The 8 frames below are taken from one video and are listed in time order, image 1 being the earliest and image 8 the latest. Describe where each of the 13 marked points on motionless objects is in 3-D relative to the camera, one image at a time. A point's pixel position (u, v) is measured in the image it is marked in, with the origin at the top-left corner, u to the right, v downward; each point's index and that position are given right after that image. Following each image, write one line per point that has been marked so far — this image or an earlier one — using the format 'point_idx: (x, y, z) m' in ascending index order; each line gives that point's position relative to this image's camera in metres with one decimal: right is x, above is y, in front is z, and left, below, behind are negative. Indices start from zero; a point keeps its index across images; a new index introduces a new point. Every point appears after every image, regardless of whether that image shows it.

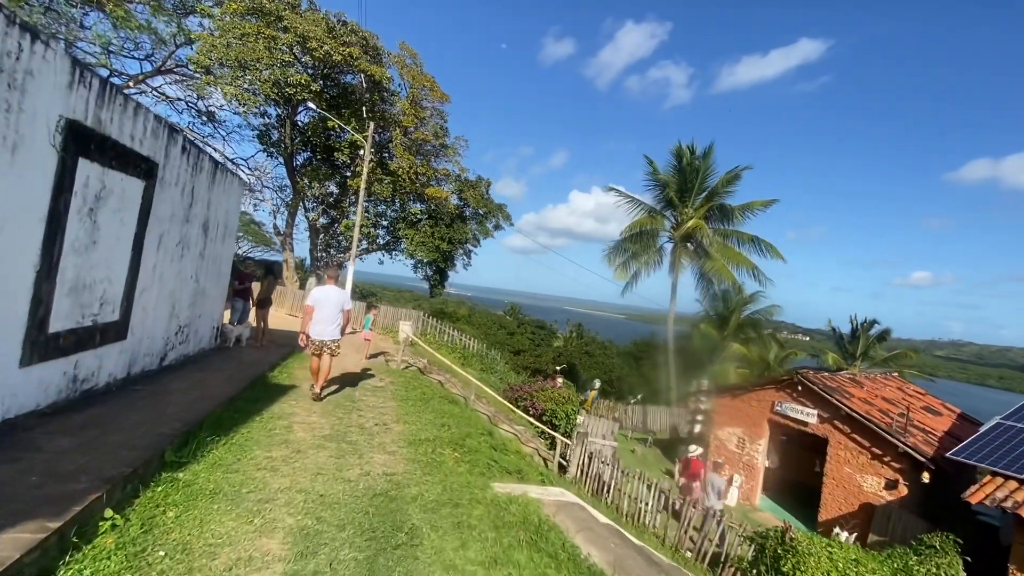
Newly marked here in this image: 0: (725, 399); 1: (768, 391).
0: (+6.2, -3.3, +14.3) m
1: (+7.1, -2.9, +13.5) m
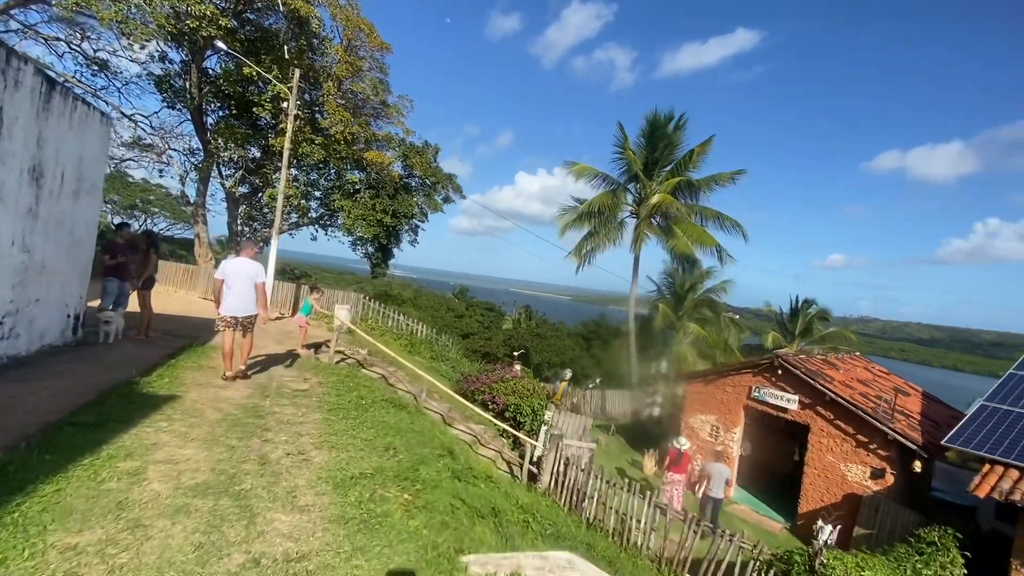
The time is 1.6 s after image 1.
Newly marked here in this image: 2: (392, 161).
0: (+5.0, -2.6, +13.3) m
1: (+6.0, -2.3, +12.5) m
2: (-4.6, +4.9, +18.5) m
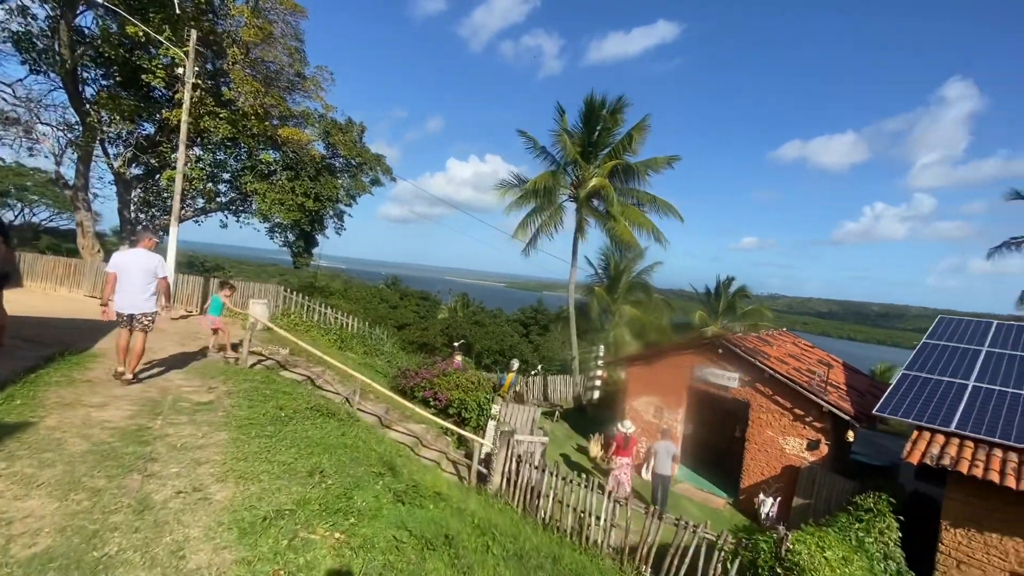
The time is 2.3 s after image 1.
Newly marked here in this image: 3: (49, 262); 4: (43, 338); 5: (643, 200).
0: (+3.5, -2.1, +13.2) m
1: (+4.5, -1.8, +12.5) m
2: (-7.0, +5.2, +16.9) m
3: (-15.7, +0.9, +16.4) m
4: (-7.8, -0.8, +8.1) m
5: (+5.2, +3.4, +19.1) m
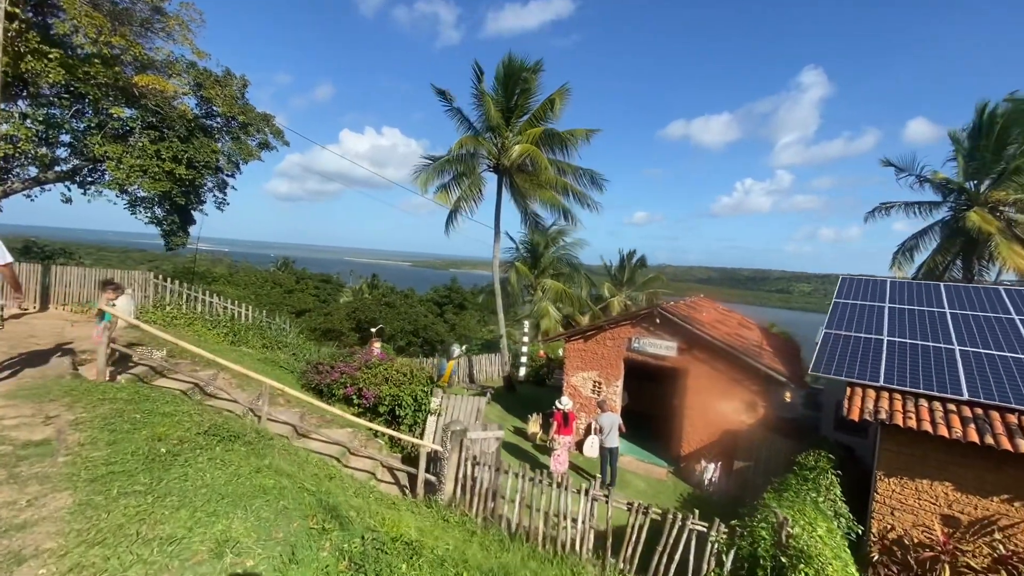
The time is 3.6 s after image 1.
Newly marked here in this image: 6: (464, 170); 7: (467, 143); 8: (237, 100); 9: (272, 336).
0: (+1.7, -1.4, +12.6) m
1: (+2.8, -1.0, +12.2) m
2: (-9.5, +5.6, +13.9) m
3: (-17.8, +0.9, +12.0) m
4: (-8.5, -0.8, +5.4) m
5: (+2.0, +4.5, +18.4) m
6: (-1.9, +4.3, +17.6) m
7: (-1.7, +5.1, +17.3) m
8: (-8.8, +6.0, +15.5) m
9: (-6.9, -1.4, +14.0) m
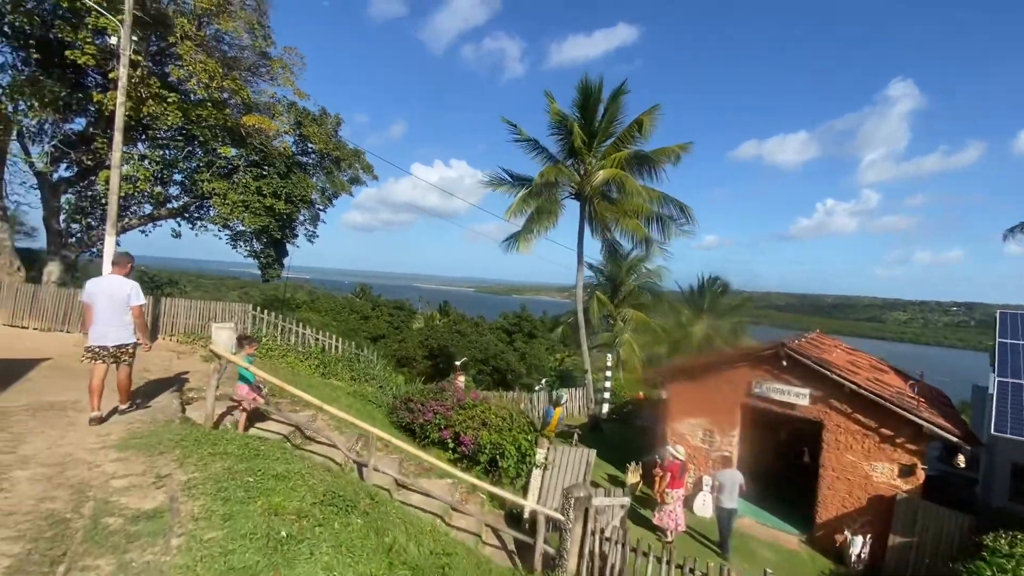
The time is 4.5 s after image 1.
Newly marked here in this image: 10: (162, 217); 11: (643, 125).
0: (+4.0, -2.2, +11.4) m
1: (+5.1, -1.8, +10.8) m
2: (-6.9, +4.7, +14.4) m
3: (-15.4, +0.1, +13.4) m
4: (-7.0, -1.3, +5.6) m
5: (+5.1, +3.4, +17.4) m
6: (+1.2, +3.2, +17.1) m
7: (+1.3, +4.0, +16.8) m
8: (-6.0, +5.0, +16.0) m
9: (-4.3, -2.3, +13.8) m
10: (-11.0, +2.2, +15.1) m
11: (+4.6, +5.7, +17.0) m
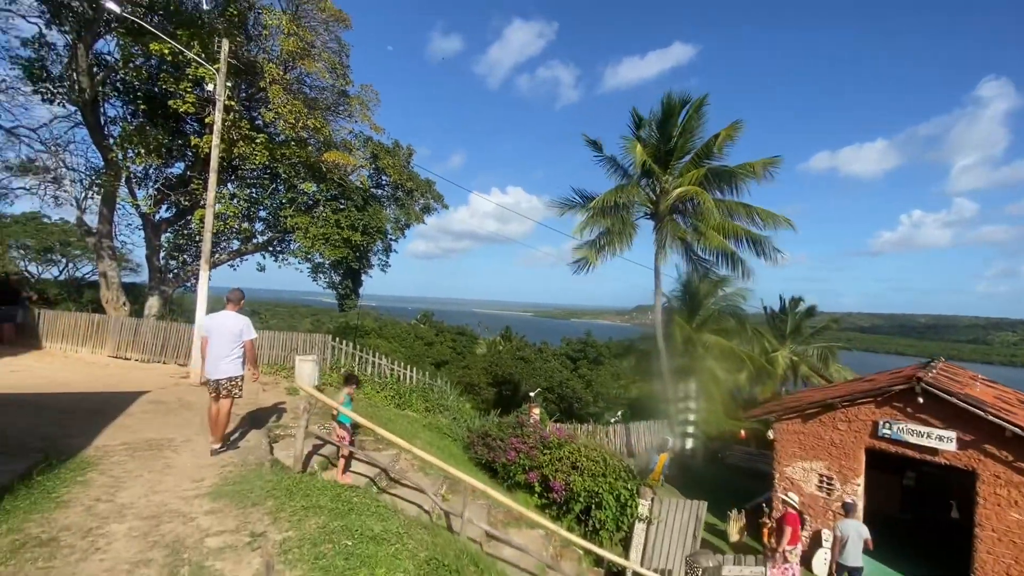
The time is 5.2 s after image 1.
0: (+5.8, -2.8, +10.1) m
1: (+6.8, -2.3, +9.4) m
2: (-4.7, +3.7, +14.8) m
3: (-13.3, -0.9, +14.5) m
4: (-5.8, -1.8, +5.8) m
5: (+7.6, +2.5, +16.2) m
6: (+3.6, +2.3, +16.4) m
7: (+3.7, +3.2, +16.1) m
8: (-3.6, +4.0, +16.3) m
9: (-2.2, -3.1, +13.5) m
10: (-8.7, +1.2, +15.9) m
11: (+7.0, +4.9, +16.0) m
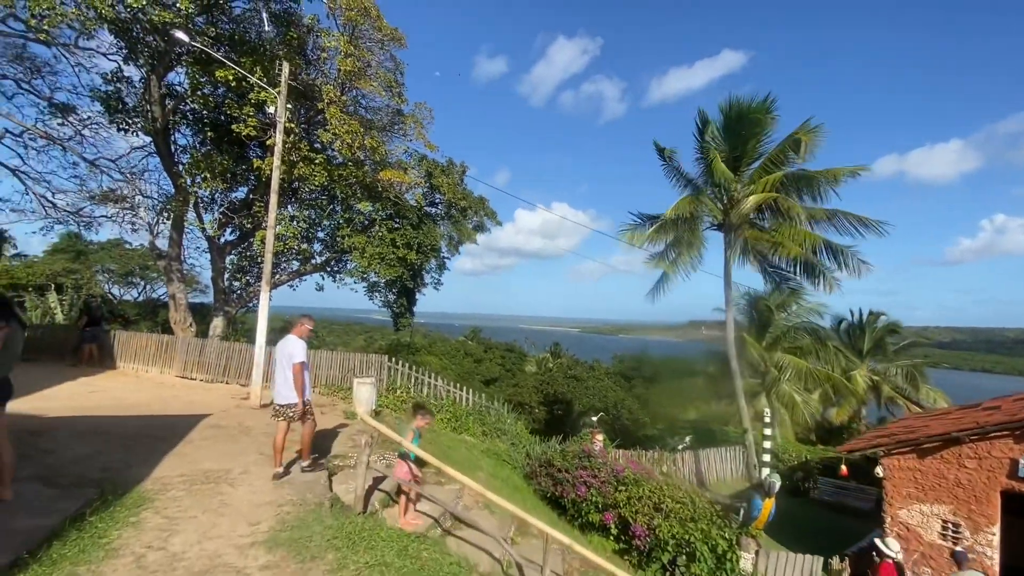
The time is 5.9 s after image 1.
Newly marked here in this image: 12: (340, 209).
0: (+7.1, -3.1, +8.8) m
1: (+8.0, -2.6, +8.0) m
2: (-3.0, +3.2, +14.7) m
3: (-11.5, -1.6, +15.1) m
4: (-4.9, -2.1, +5.6) m
5: (+9.4, +2.1, +14.9) m
6: (+5.4, +1.8, +15.4) m
7: (+5.5, +2.7, +15.2) m
8: (-1.8, +3.4, +16.0) m
9: (-0.5, -3.6, +12.9) m
10: (-6.8, +0.5, +16.0) m
11: (+8.8, +4.4, +14.8) m
12: (-5.2, +2.4, +14.5) m
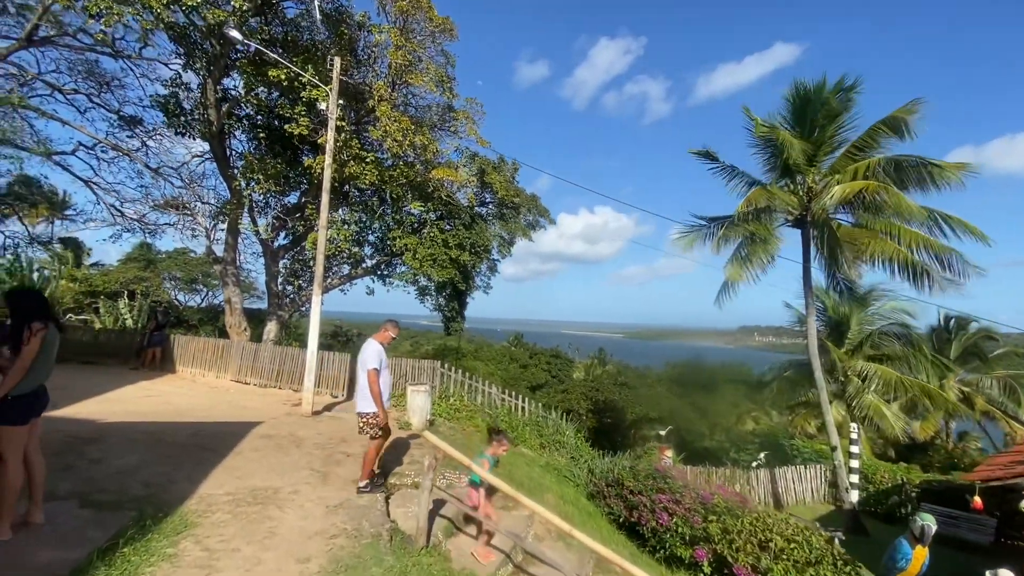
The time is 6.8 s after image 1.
0: (+8.2, -3.0, +7.3) m
1: (+9.0, -2.5, +6.4) m
2: (-1.4, +3.1, +14.1) m
3: (-9.8, -1.8, +15.2) m
4: (-4.0, -2.1, +5.1) m
5: (+11.0, +2.1, +13.2) m
6: (+7.1, +1.7, +14.1) m
7: (+7.1, +2.6, +13.8) m
8: (-0.1, +3.3, +15.3) m
9: (+1.0, -3.7, +12.0) m
10: (-5.1, +0.4, +15.7) m
11: (+10.3, +4.4, +13.2) m
12: (-3.5, +2.3, +14.1) m
